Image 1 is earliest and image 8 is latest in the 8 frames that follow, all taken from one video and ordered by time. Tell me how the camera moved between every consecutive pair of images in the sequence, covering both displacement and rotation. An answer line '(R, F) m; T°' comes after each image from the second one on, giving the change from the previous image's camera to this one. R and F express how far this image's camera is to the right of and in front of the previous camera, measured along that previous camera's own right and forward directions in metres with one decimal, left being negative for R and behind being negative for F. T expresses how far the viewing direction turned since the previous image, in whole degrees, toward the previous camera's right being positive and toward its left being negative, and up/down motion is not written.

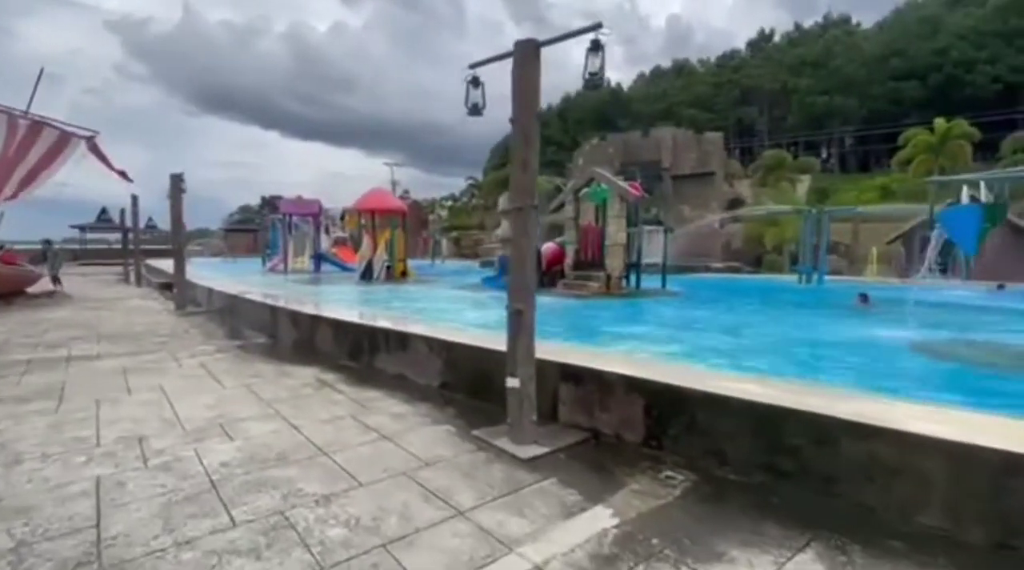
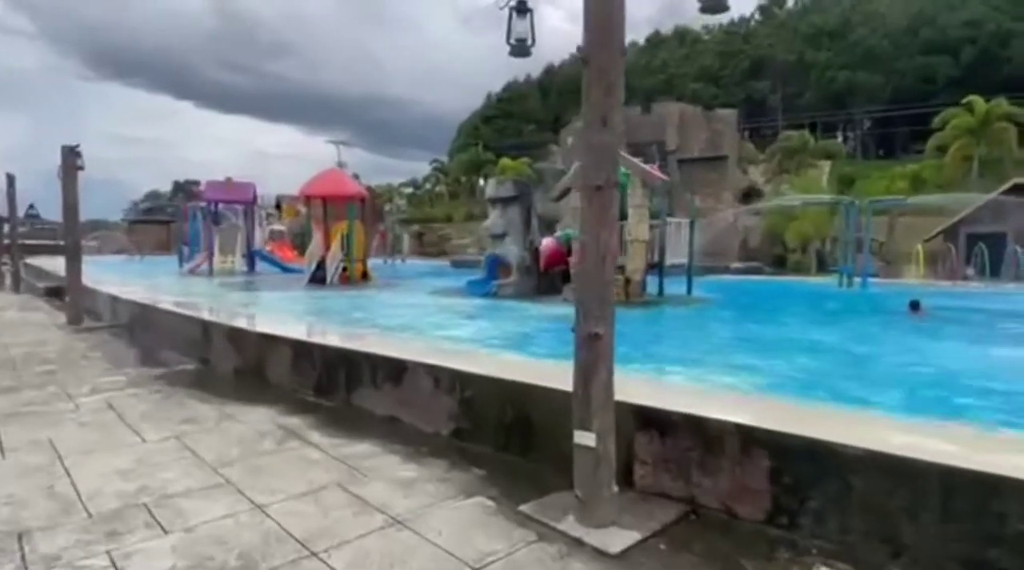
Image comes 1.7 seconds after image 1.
(-0.7, +1.5) m; +7°
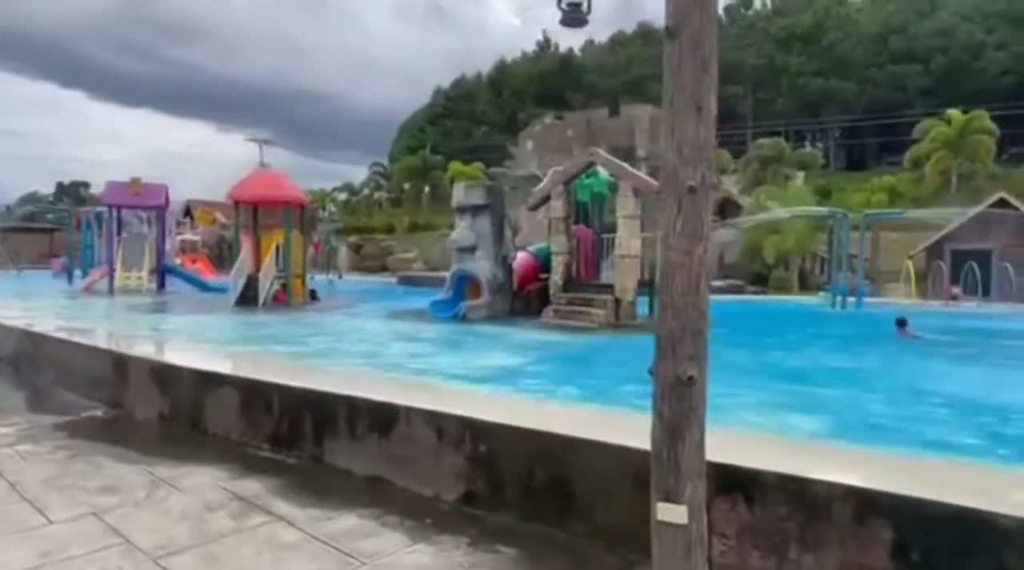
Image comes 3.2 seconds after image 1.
(-0.6, +0.8) m; +8°
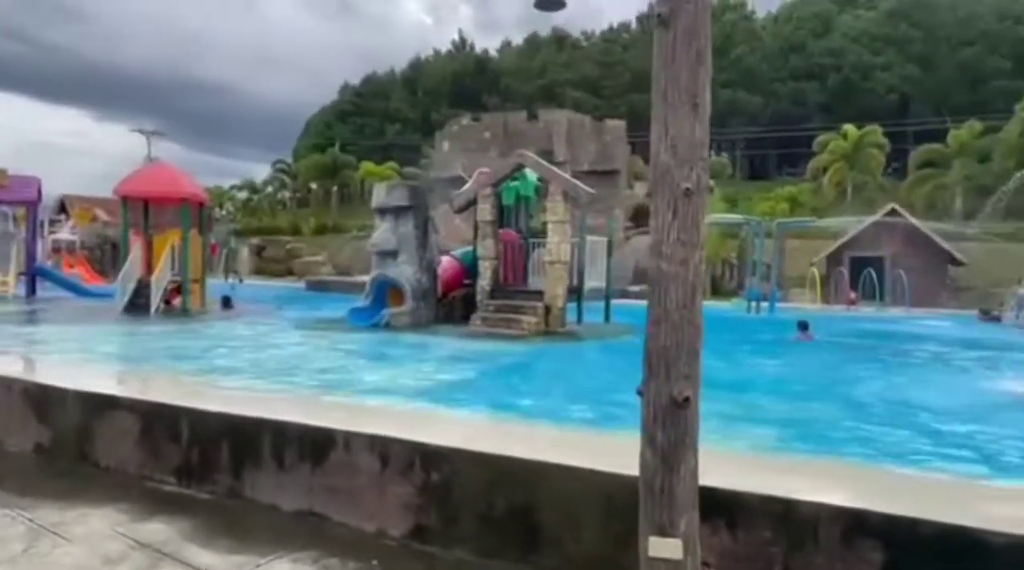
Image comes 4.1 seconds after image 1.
(-0.3, +0.3) m; +9°
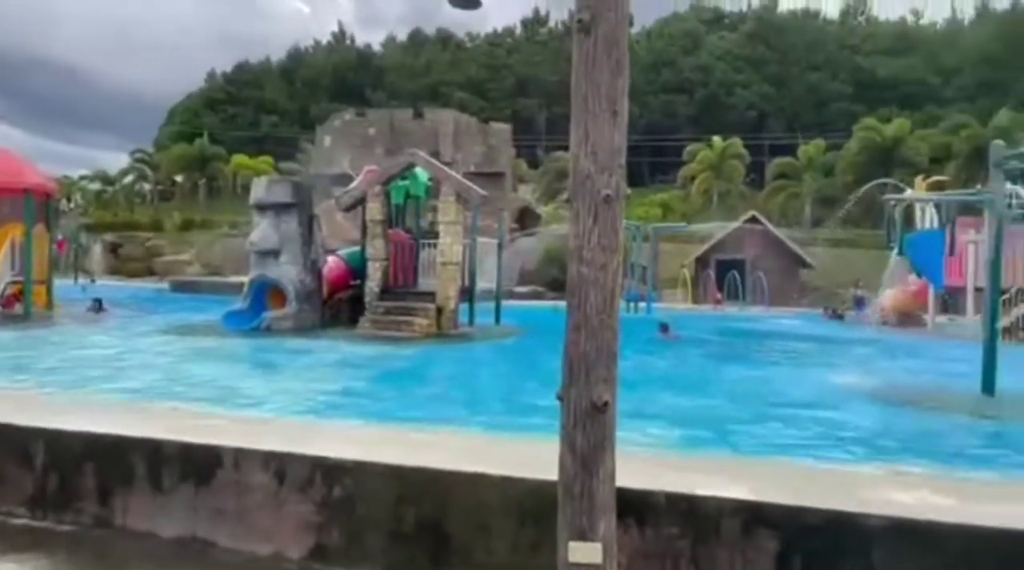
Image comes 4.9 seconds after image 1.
(-0.2, +0.1) m; +11°
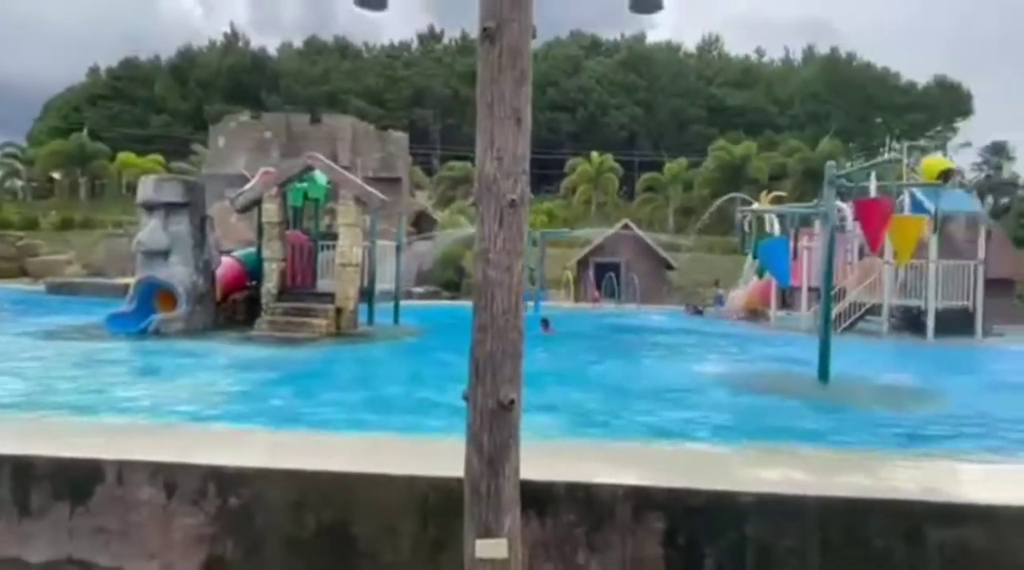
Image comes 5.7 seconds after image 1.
(0.0, -0.2) m; +9°
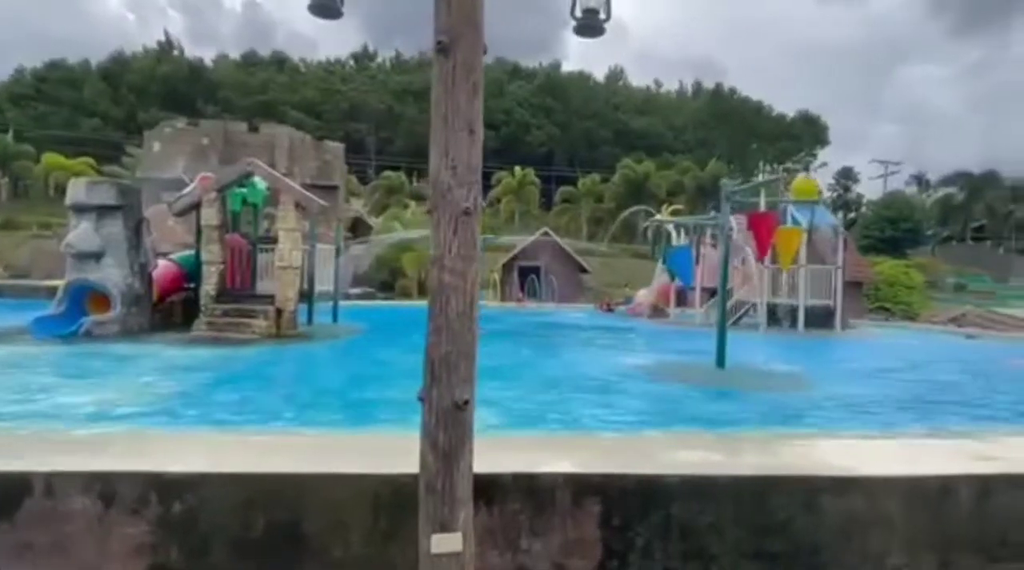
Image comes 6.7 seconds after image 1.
(-0.1, -0.4) m; +6°
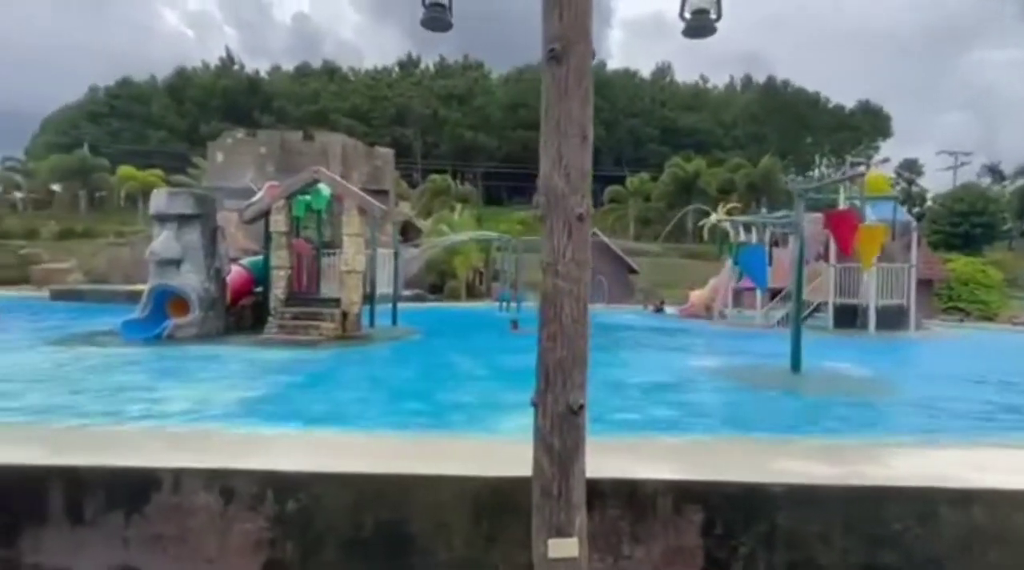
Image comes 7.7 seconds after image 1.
(-0.2, 0.0) m; -3°
